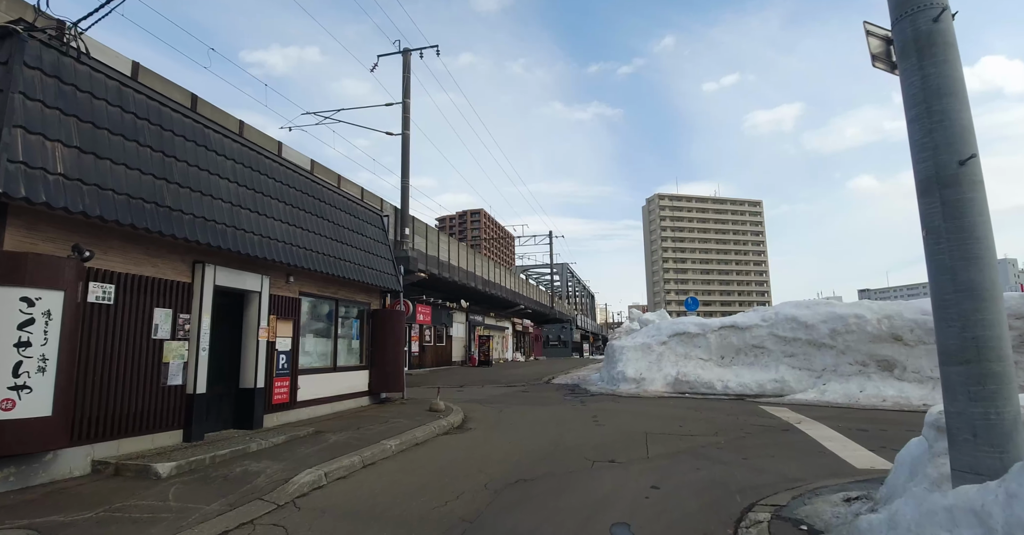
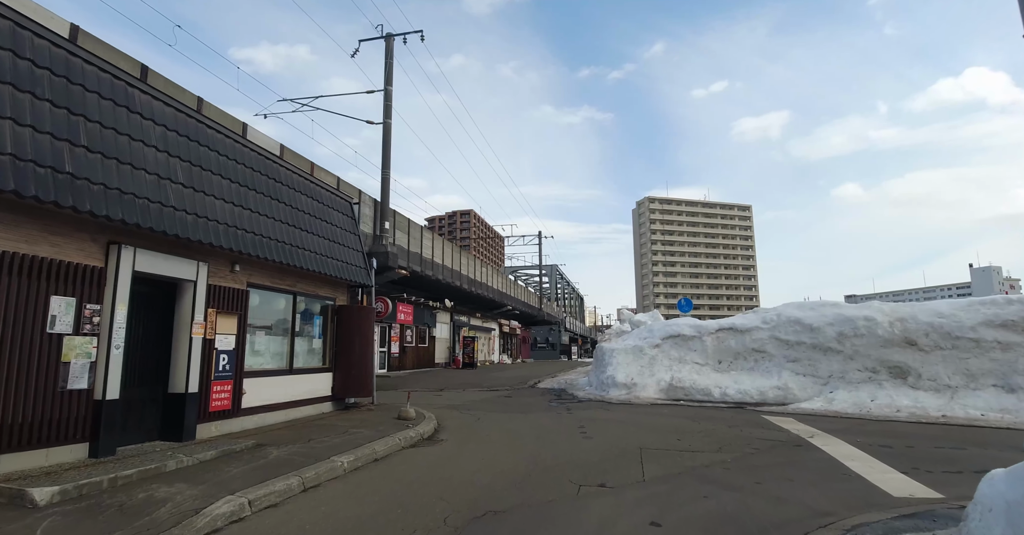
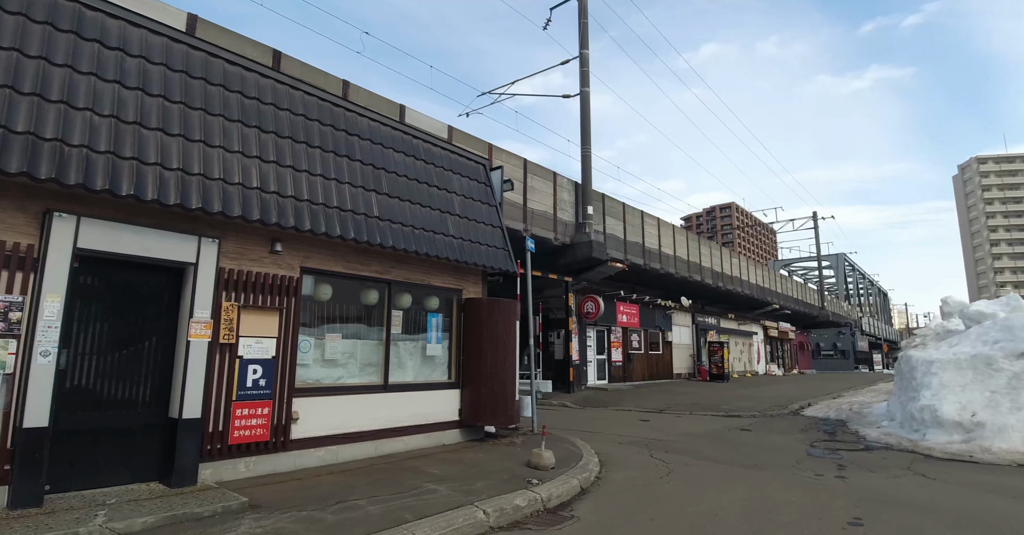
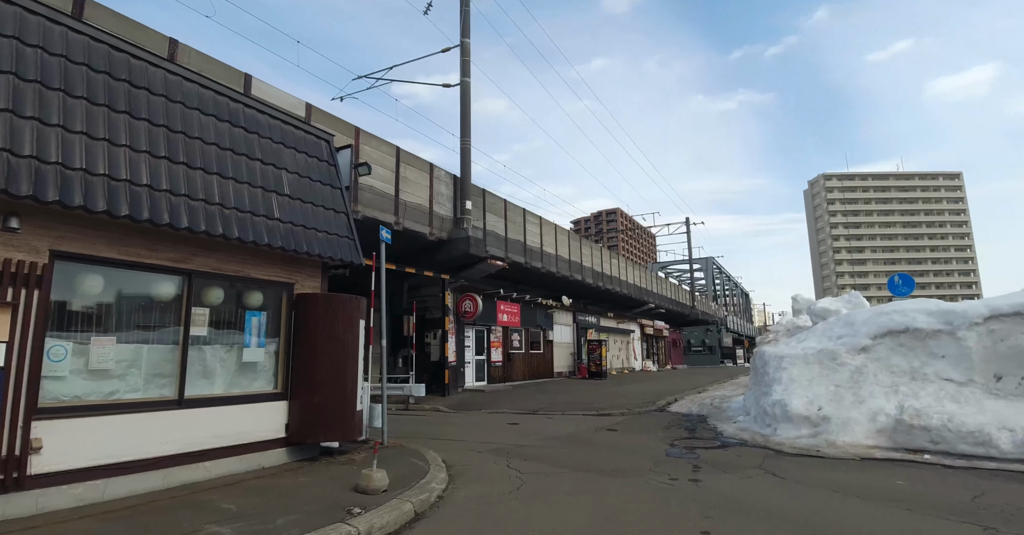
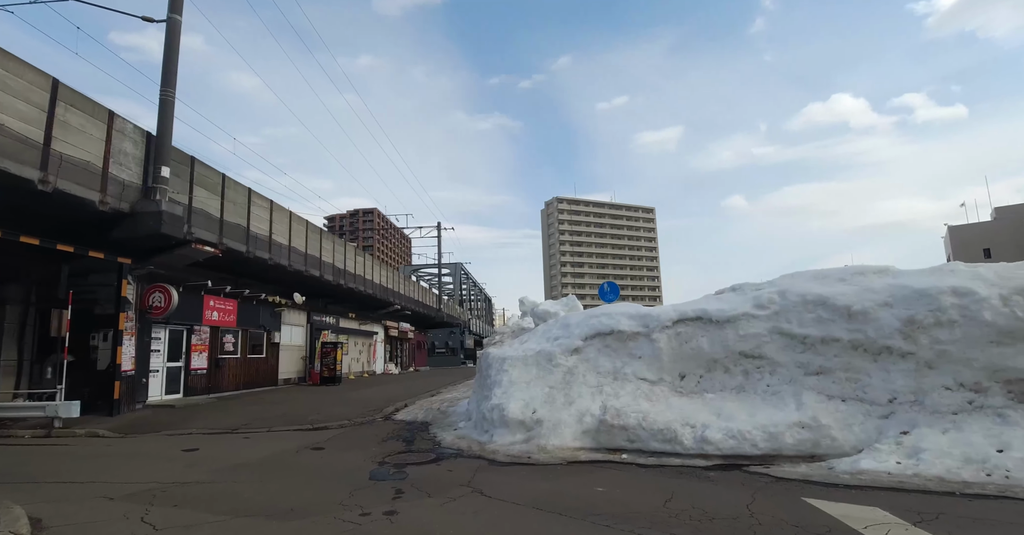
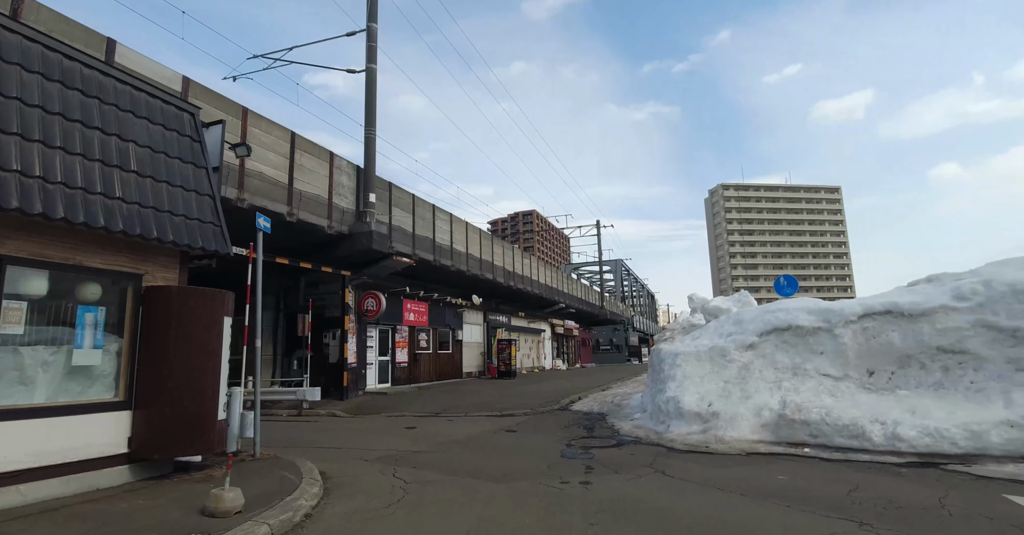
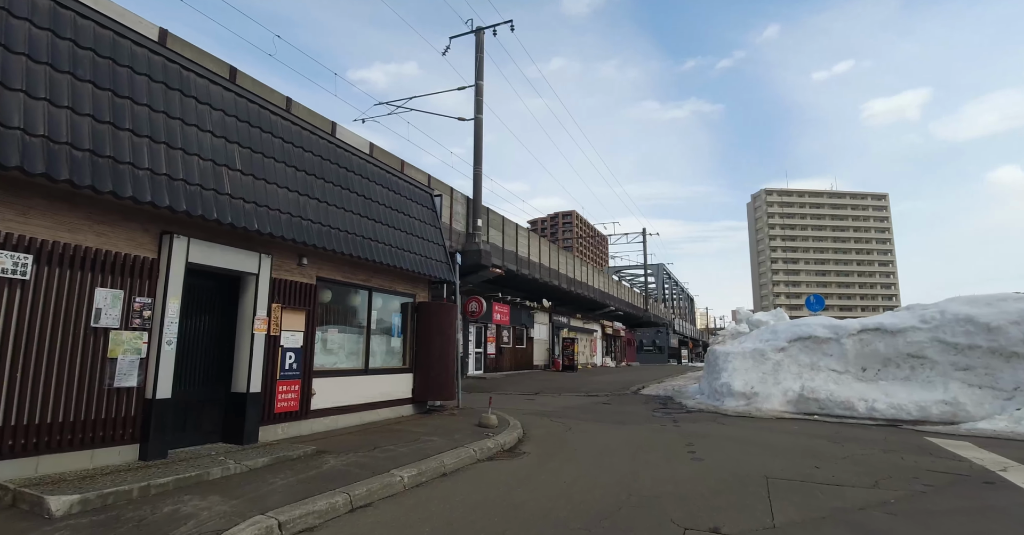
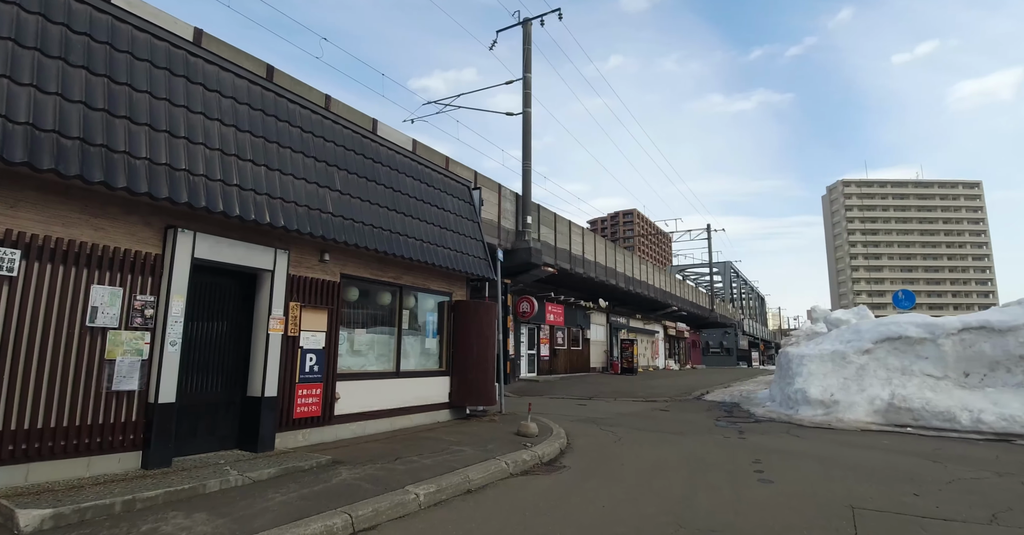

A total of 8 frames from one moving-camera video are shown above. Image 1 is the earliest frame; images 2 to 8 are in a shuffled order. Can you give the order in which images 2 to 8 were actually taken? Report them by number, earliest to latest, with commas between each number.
2, 7, 8, 3, 4, 6, 5
